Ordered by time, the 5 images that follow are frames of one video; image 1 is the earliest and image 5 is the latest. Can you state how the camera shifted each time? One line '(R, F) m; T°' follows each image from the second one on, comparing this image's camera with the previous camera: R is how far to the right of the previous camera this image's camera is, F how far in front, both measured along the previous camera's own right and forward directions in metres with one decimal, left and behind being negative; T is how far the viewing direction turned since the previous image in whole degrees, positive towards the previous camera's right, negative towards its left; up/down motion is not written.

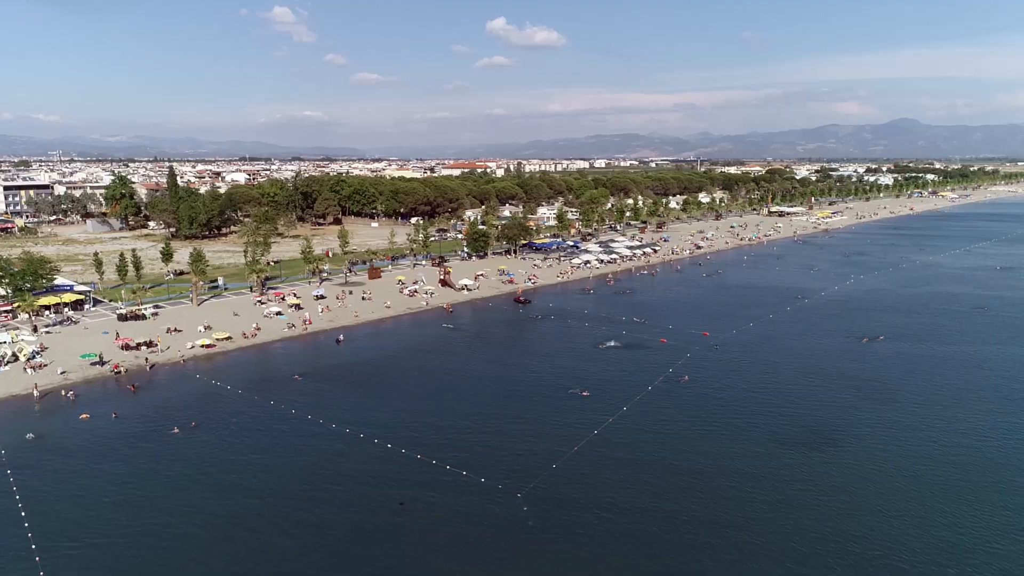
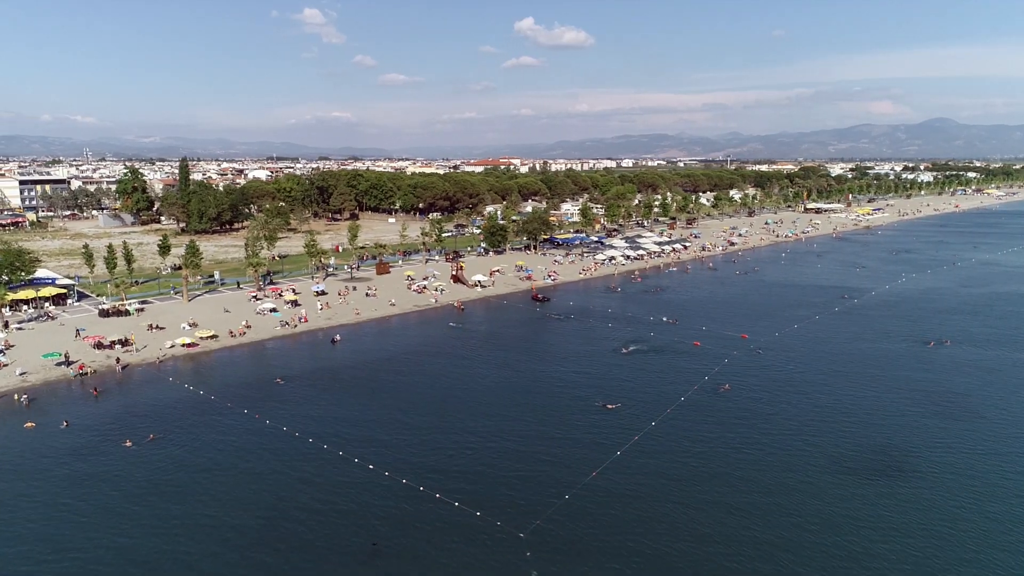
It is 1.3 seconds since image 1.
(+1.0, +7.2) m; -2°
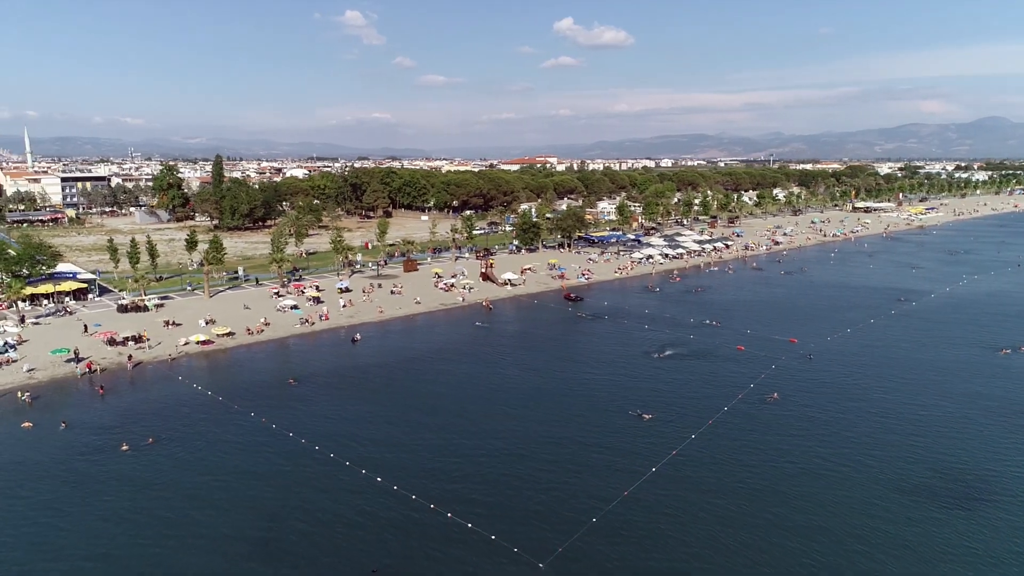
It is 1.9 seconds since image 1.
(+0.6, +3.7) m; -3°
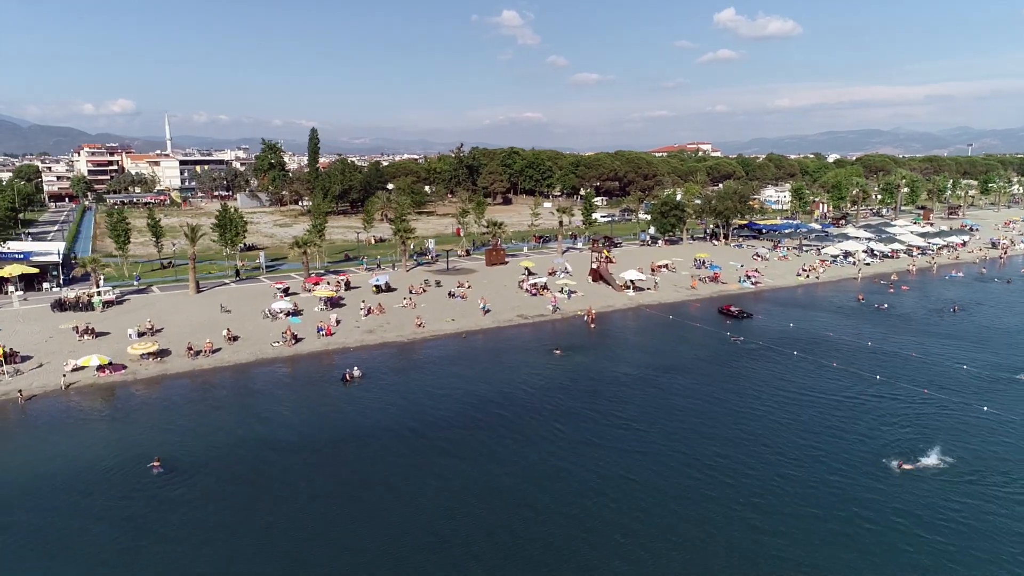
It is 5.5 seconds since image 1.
(+1.7, +26.9) m; -12°
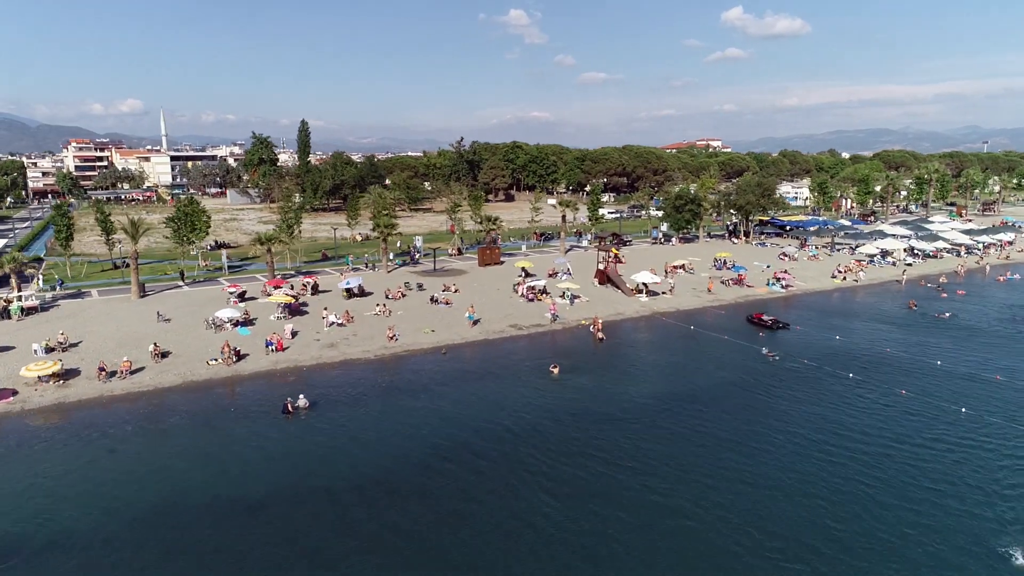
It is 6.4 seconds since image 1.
(+0.8, +7.2) m; -1°
